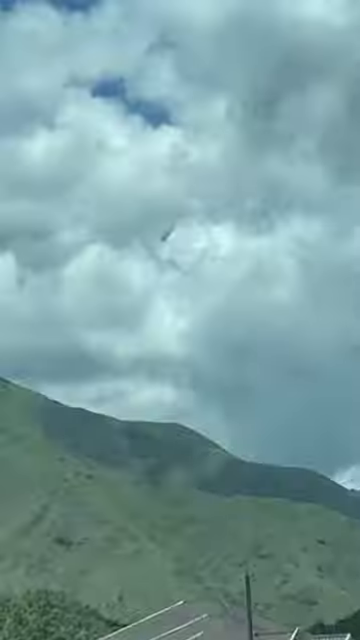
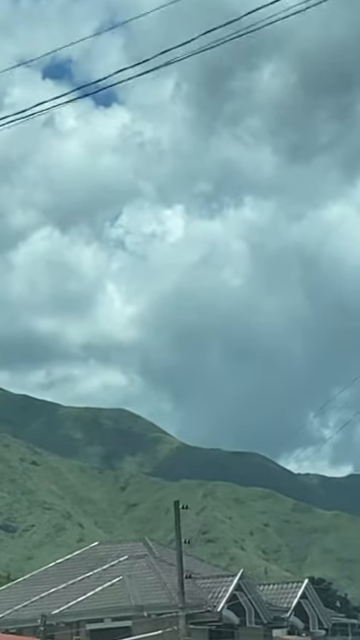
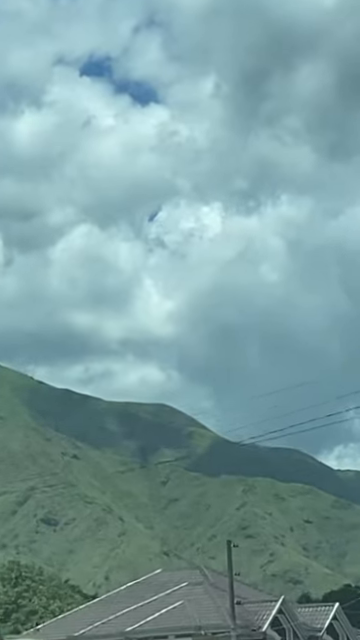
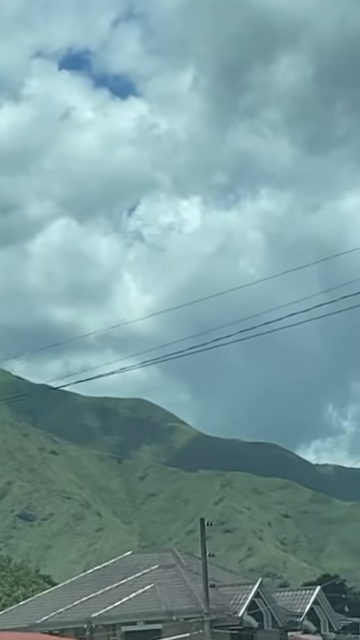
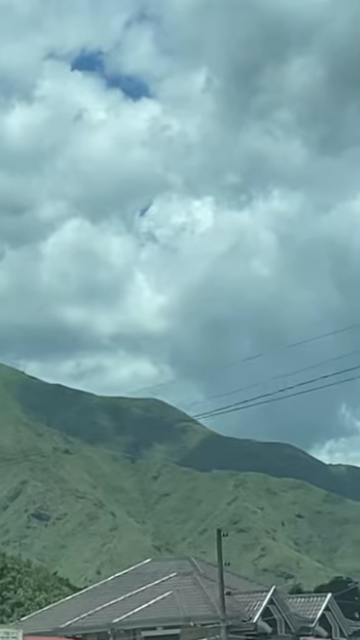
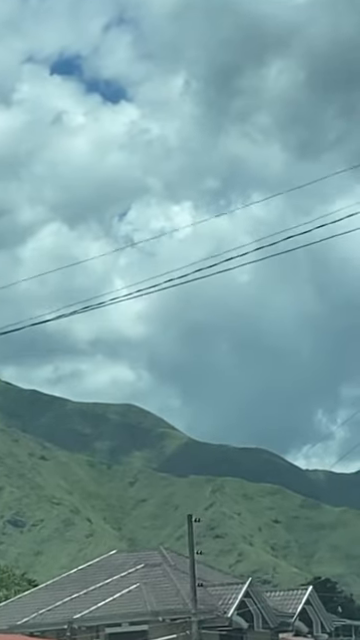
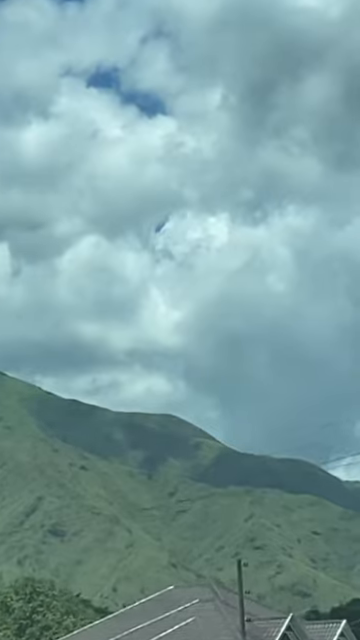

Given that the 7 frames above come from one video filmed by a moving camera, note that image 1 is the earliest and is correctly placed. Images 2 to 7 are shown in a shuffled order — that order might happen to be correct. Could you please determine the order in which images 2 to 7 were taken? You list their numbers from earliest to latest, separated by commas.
7, 3, 5, 4, 6, 2
